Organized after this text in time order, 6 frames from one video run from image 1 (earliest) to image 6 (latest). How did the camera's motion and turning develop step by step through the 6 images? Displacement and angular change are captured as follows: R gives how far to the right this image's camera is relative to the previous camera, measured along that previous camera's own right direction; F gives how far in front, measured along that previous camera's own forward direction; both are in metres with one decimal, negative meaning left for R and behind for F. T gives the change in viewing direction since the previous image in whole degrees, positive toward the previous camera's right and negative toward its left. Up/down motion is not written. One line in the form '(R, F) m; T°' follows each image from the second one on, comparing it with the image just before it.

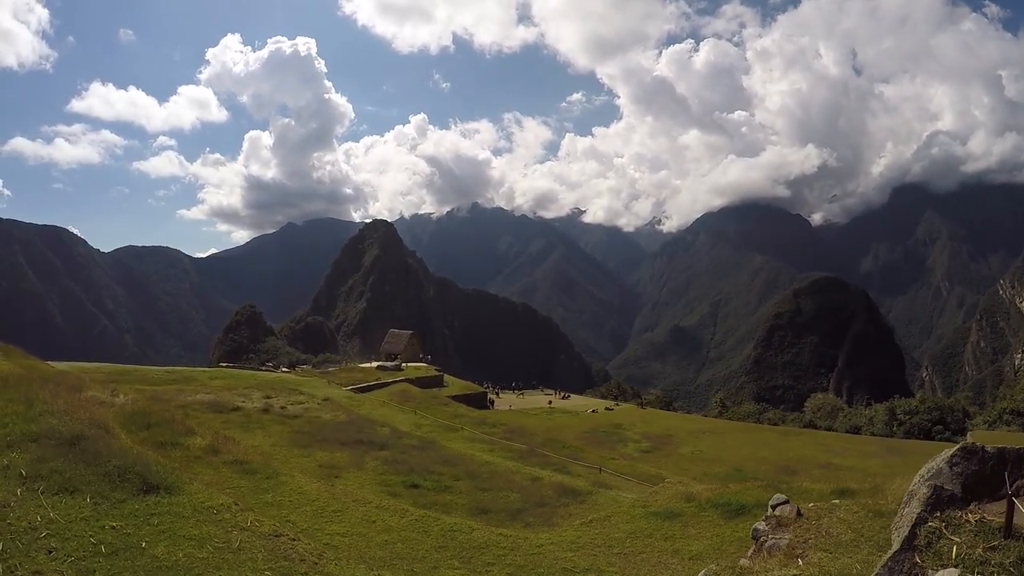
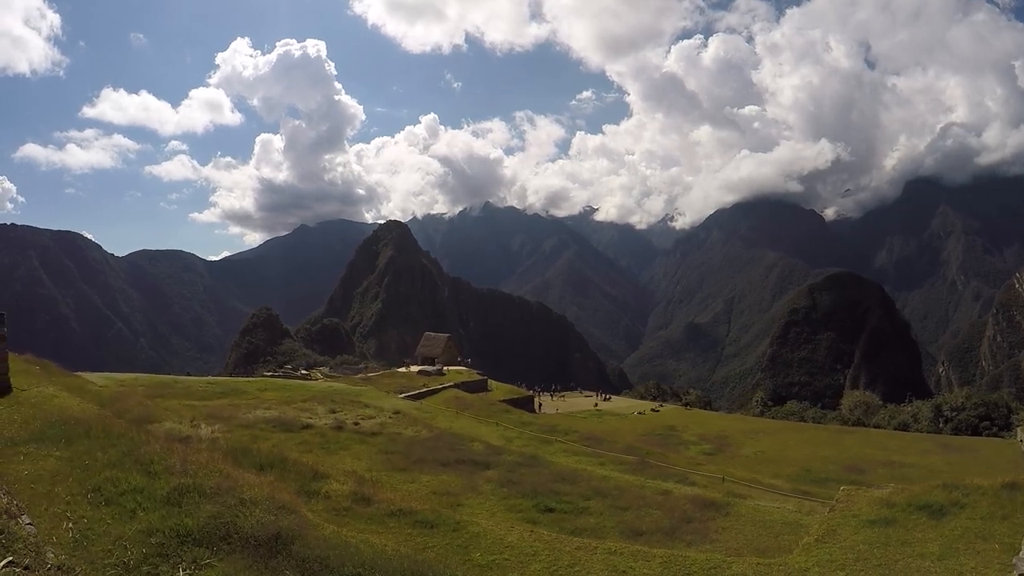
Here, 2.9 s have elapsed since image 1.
(-2.9, +0.4) m; -1°
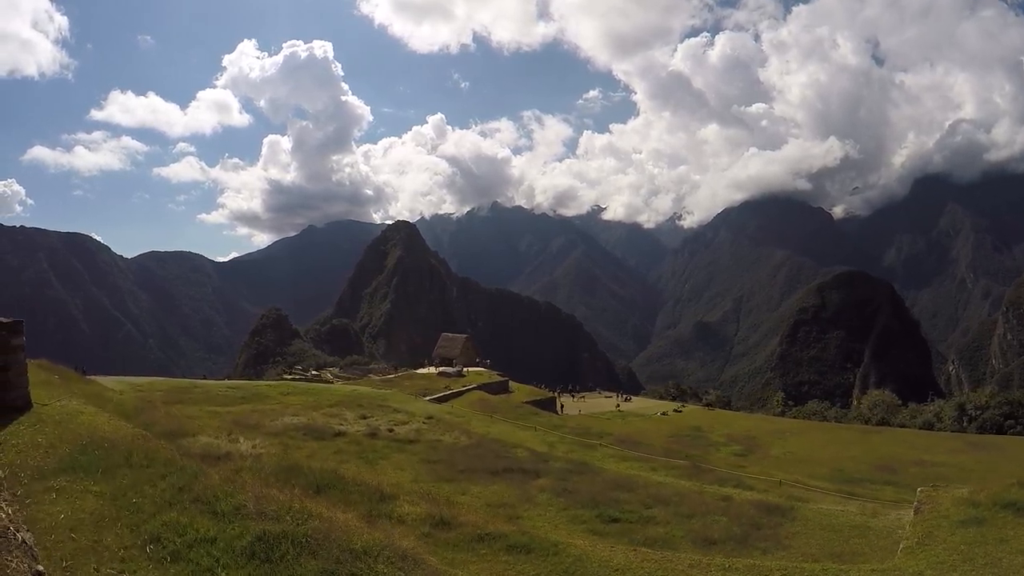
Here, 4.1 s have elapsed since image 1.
(-1.2, +0.2) m; 0°
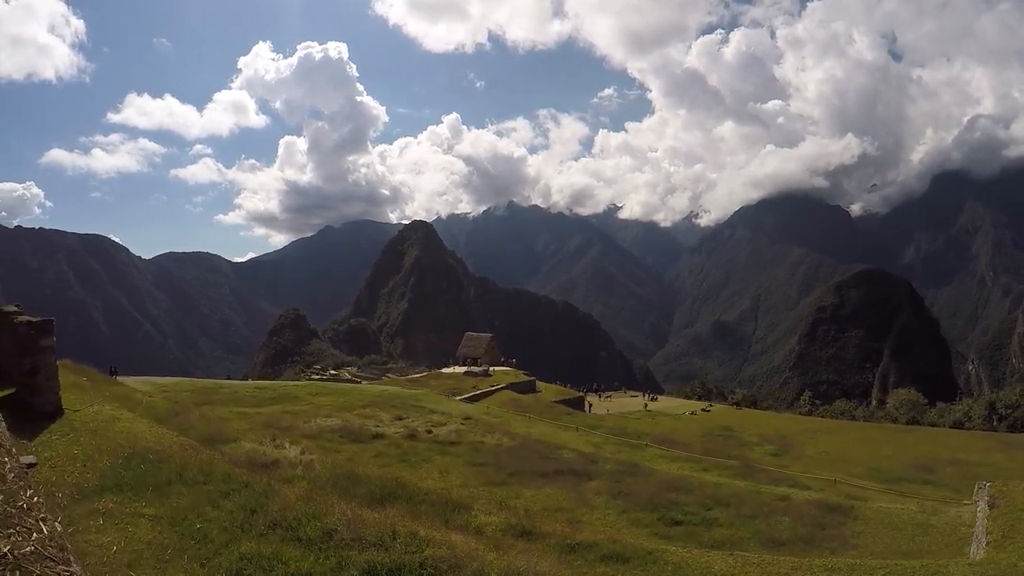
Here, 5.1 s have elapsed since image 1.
(-1.2, -0.3) m; -1°
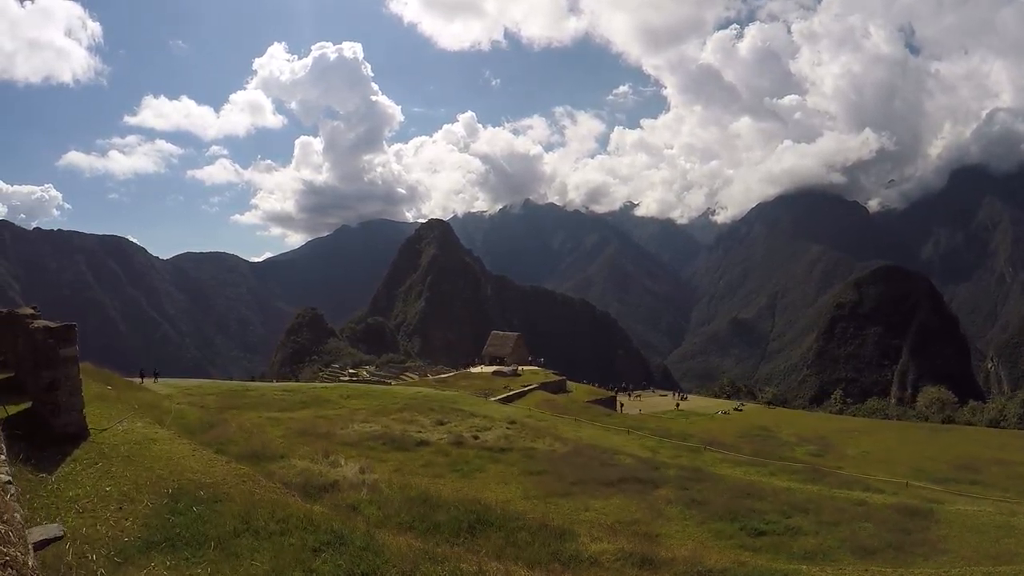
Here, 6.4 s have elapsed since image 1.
(-1.4, -0.1) m; -1°
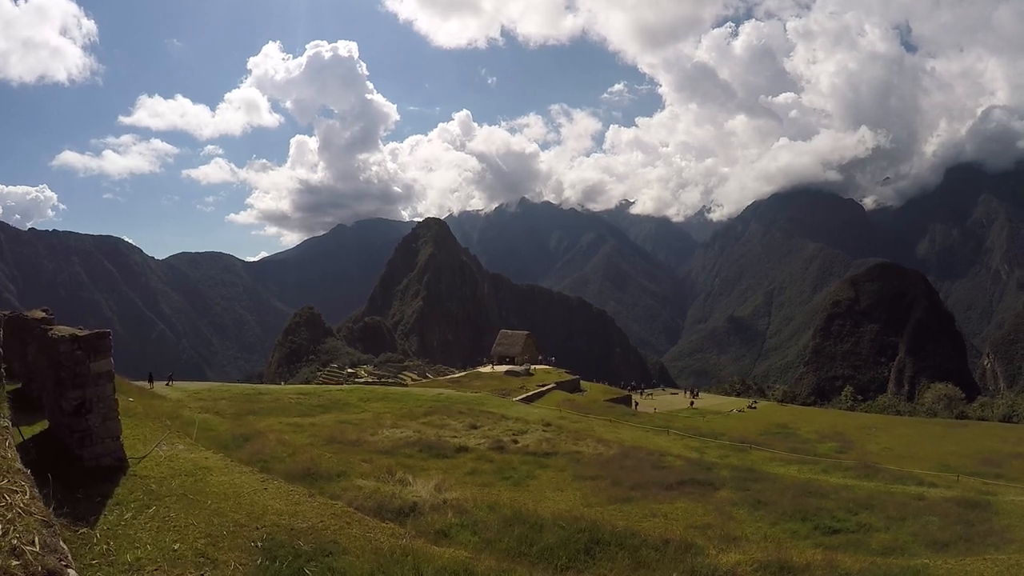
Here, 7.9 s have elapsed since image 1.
(-1.3, +0.5) m; +1°
